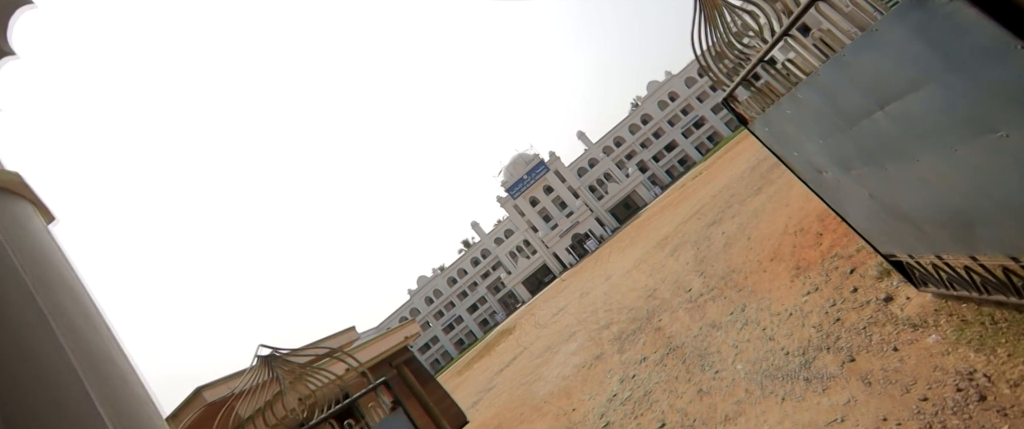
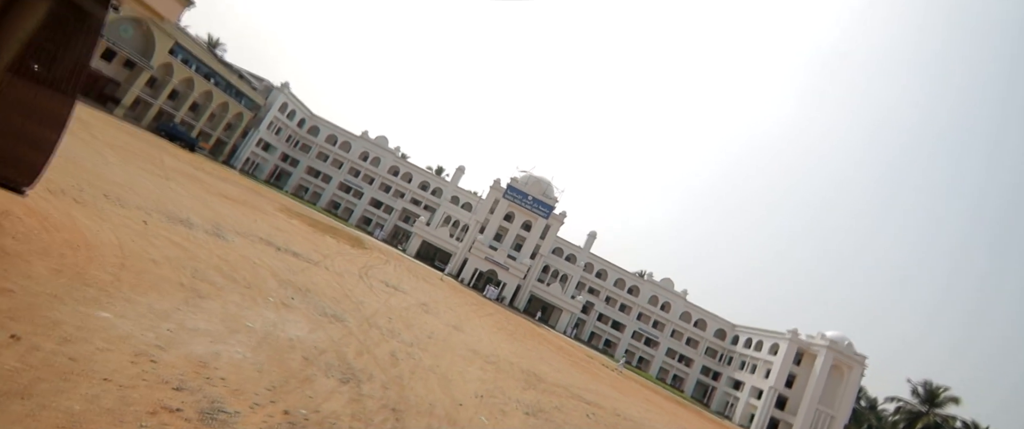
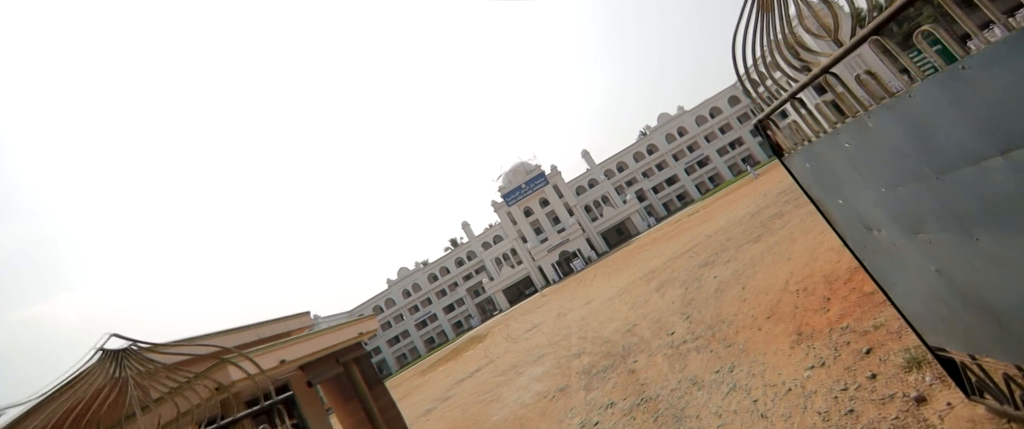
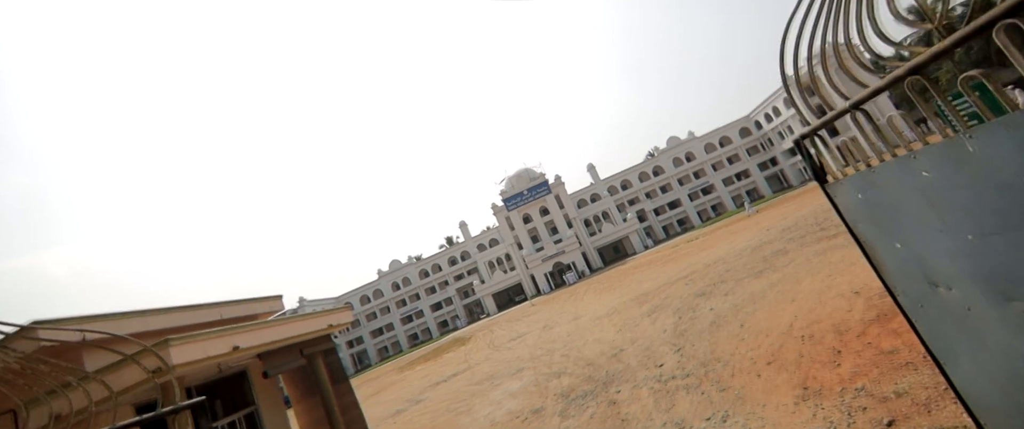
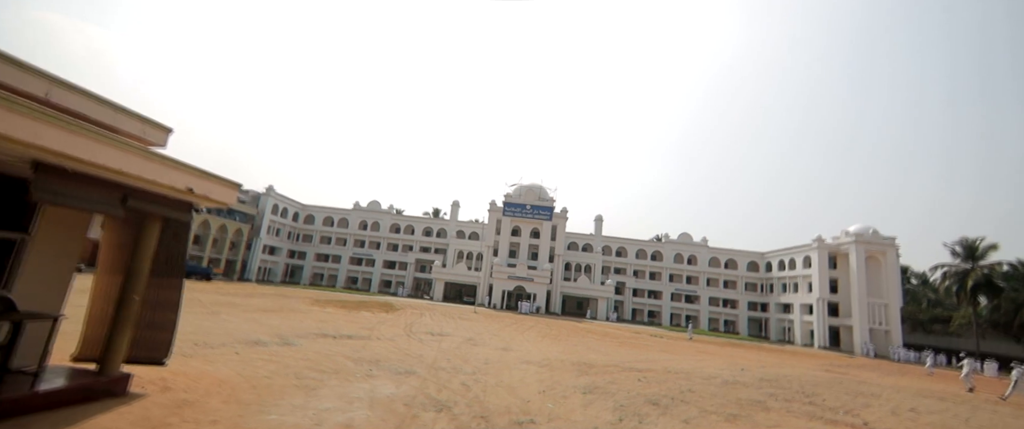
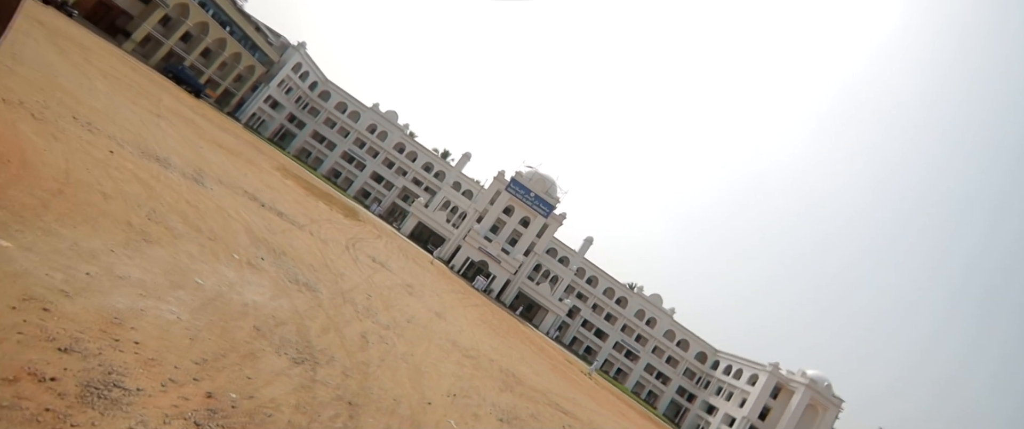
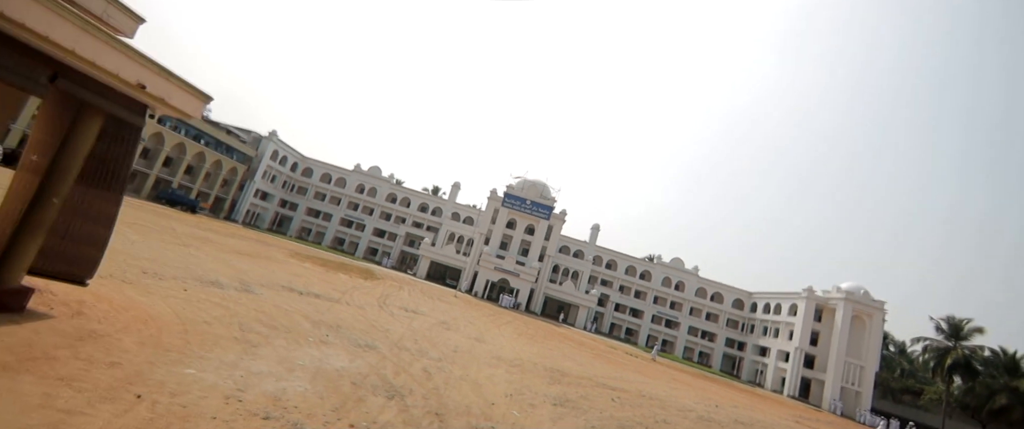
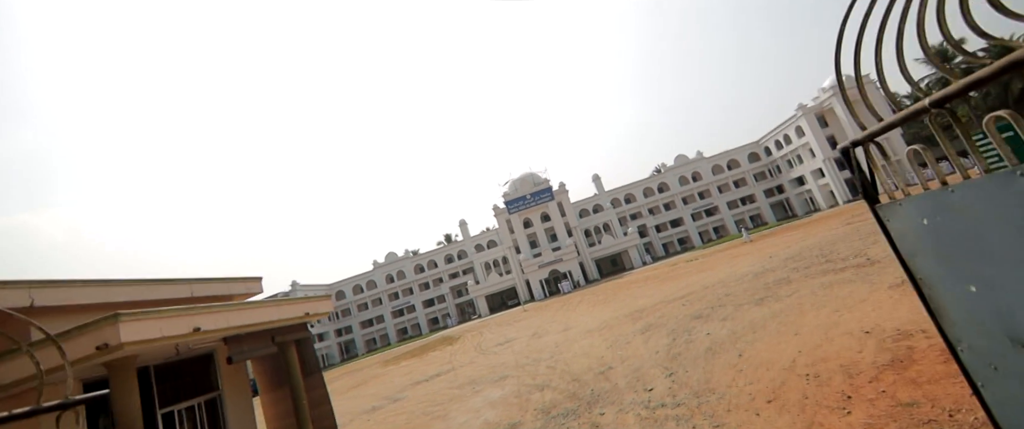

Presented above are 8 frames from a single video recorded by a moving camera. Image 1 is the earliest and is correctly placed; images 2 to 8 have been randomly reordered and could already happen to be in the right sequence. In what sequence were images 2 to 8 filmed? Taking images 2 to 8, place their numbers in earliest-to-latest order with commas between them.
3, 4, 8, 5, 7, 2, 6
